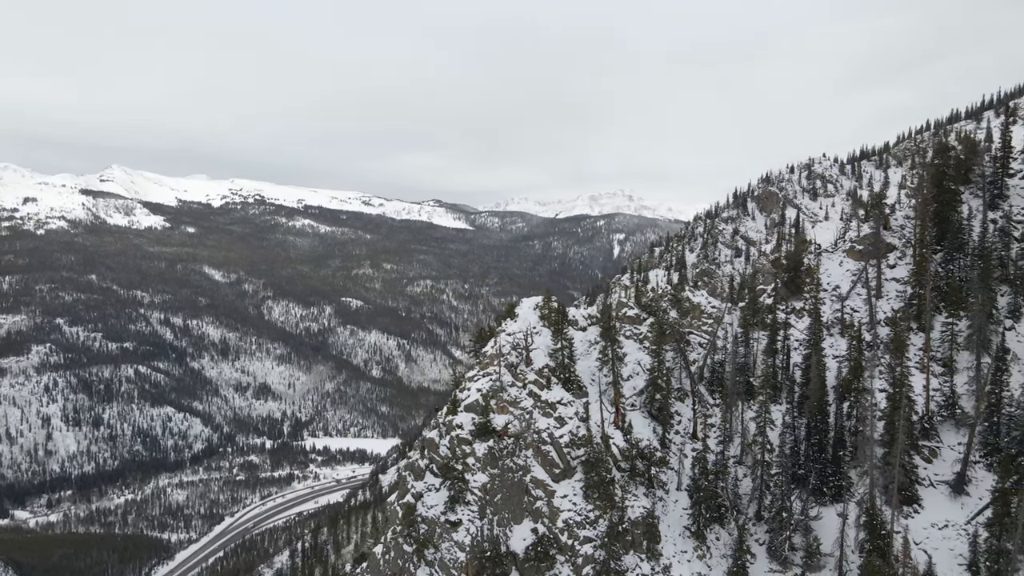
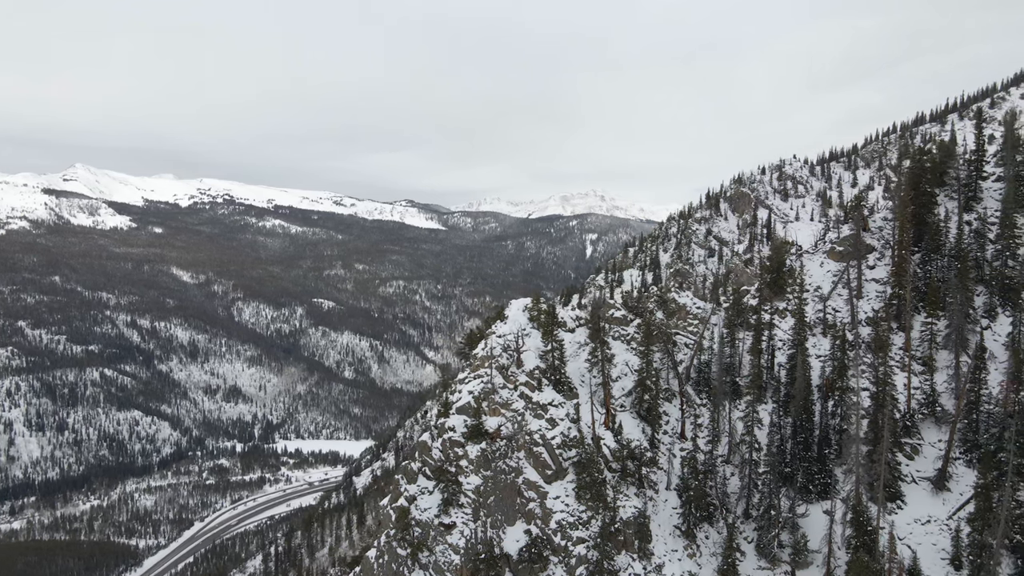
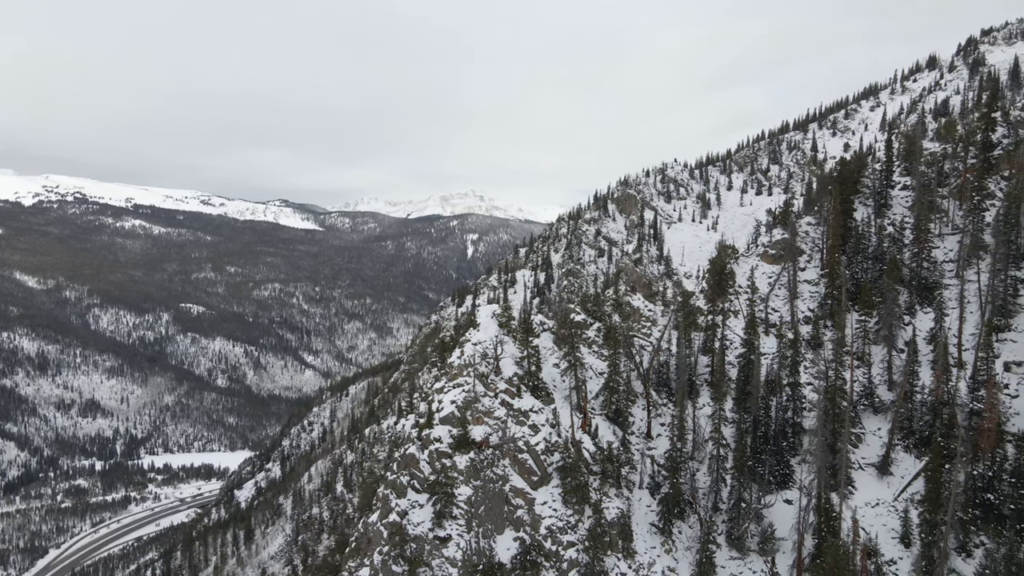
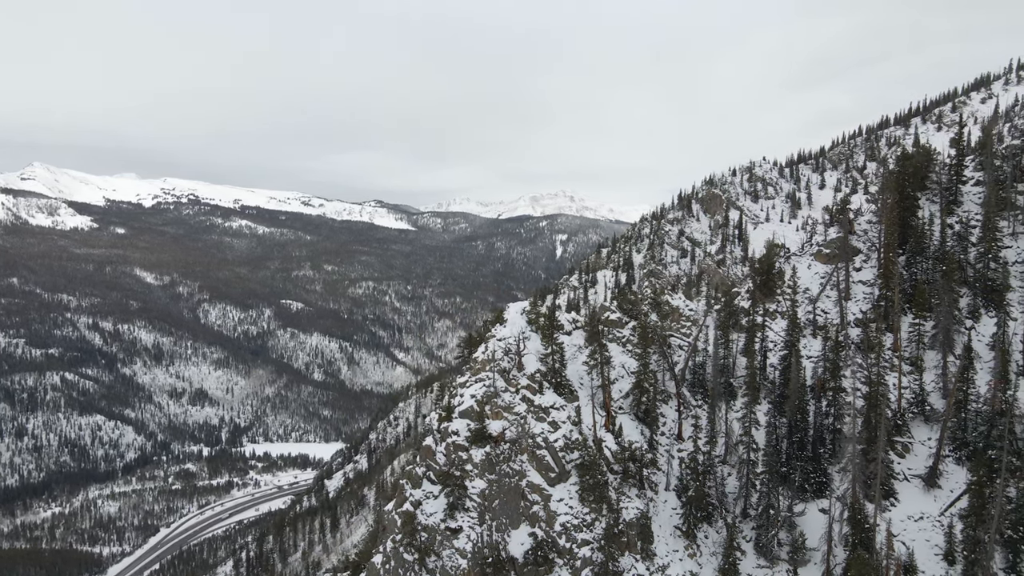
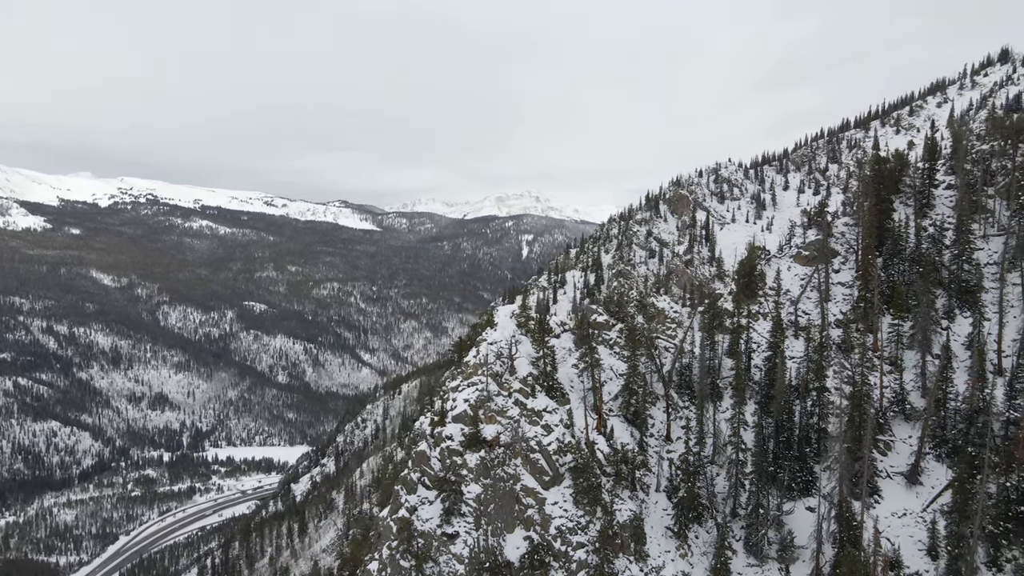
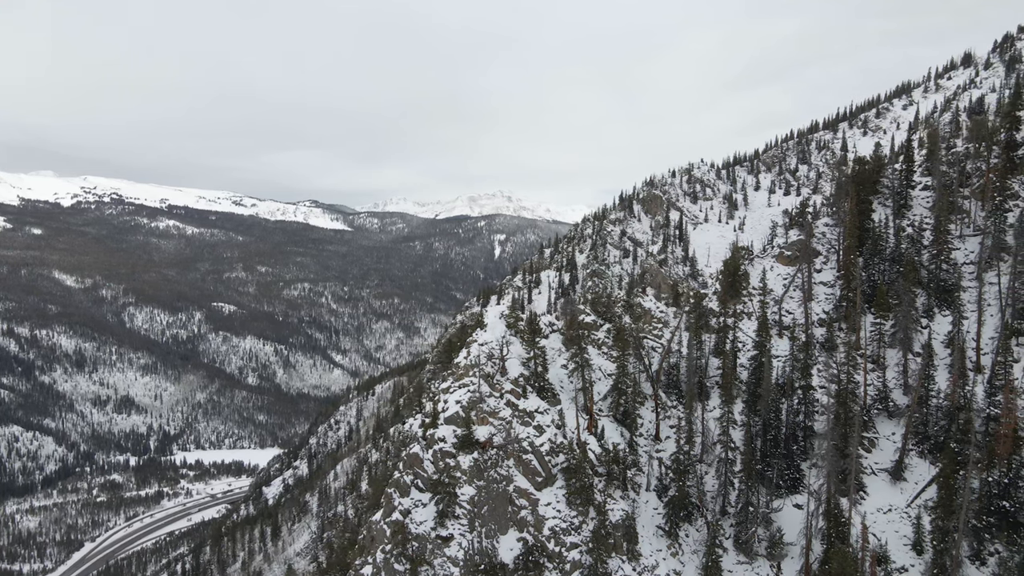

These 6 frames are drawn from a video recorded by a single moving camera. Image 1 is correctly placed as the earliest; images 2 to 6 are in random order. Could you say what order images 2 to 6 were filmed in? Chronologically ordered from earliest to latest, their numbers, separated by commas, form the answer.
2, 4, 5, 6, 3
